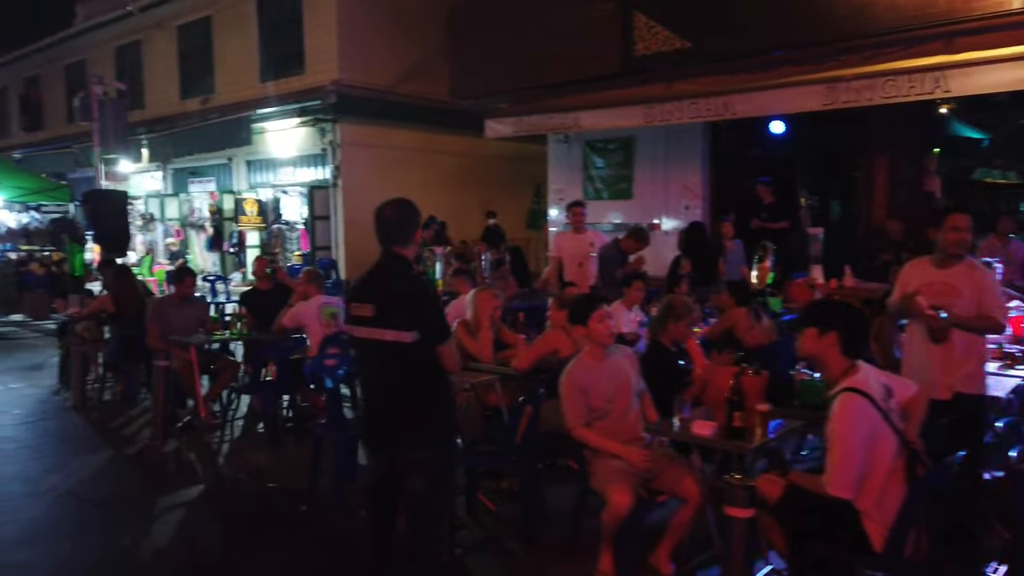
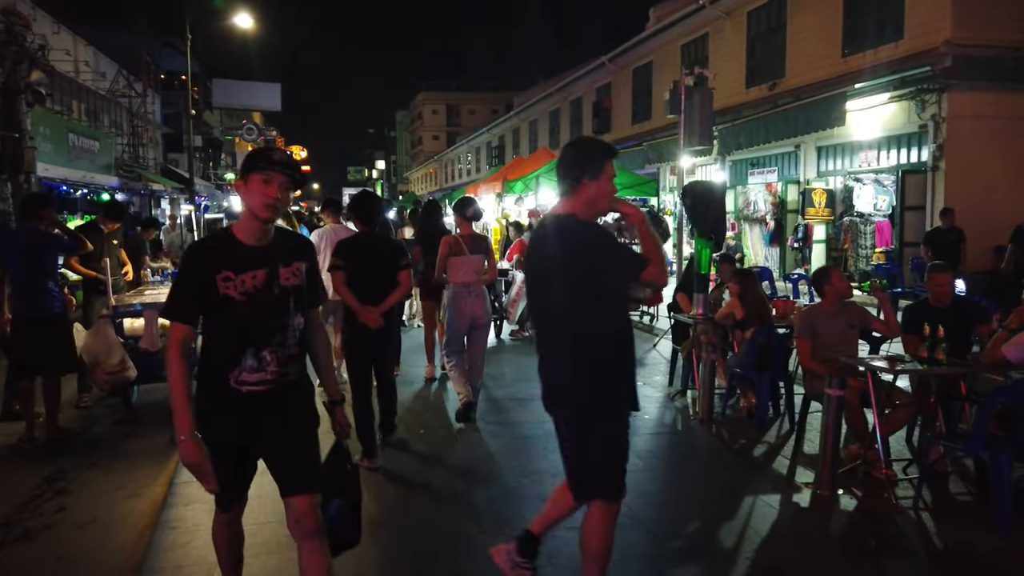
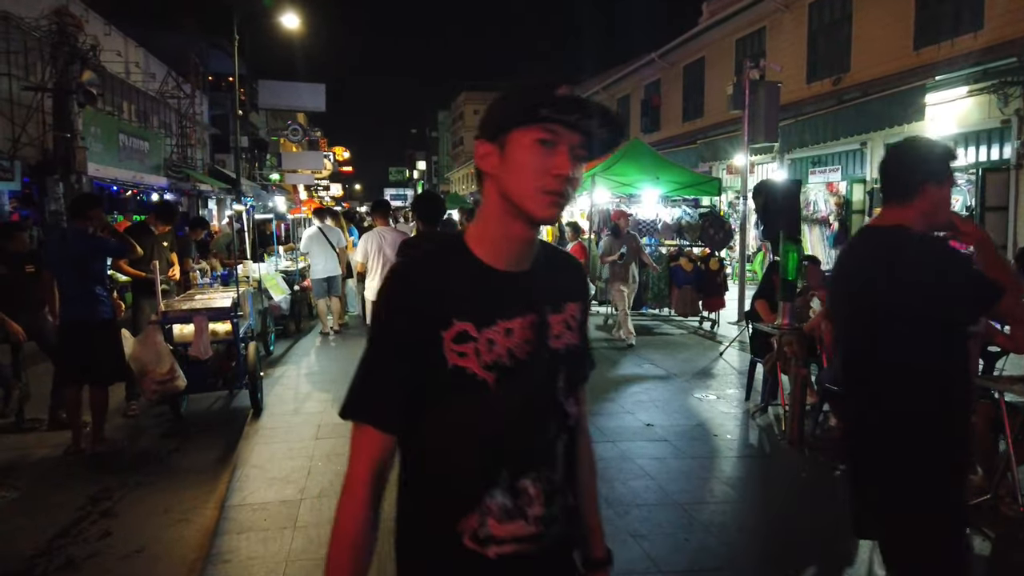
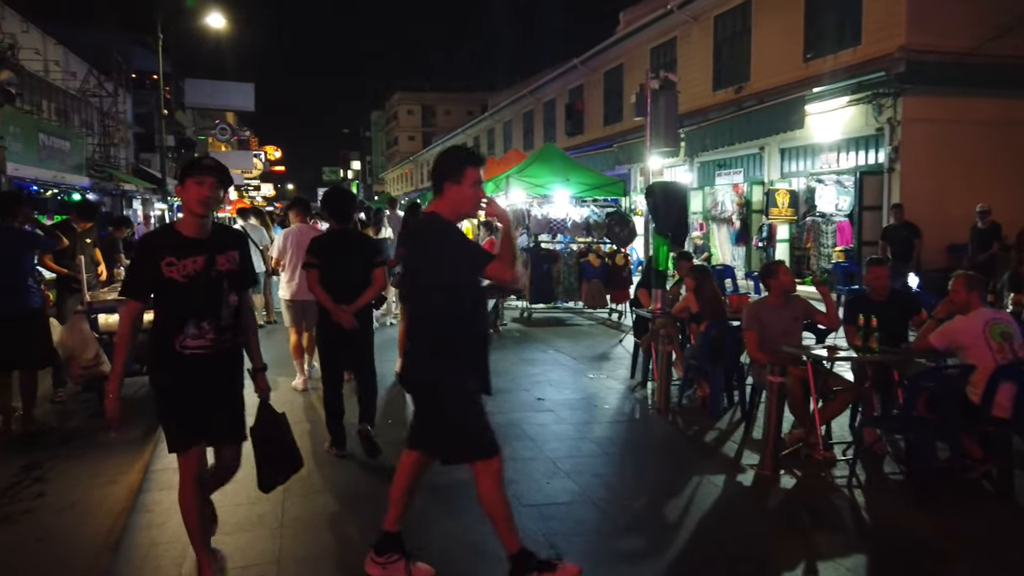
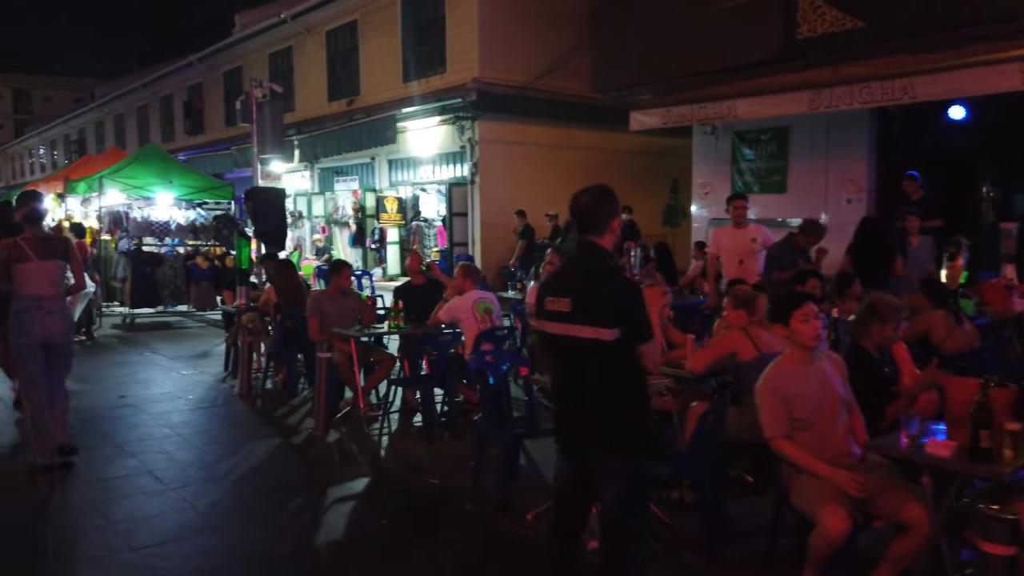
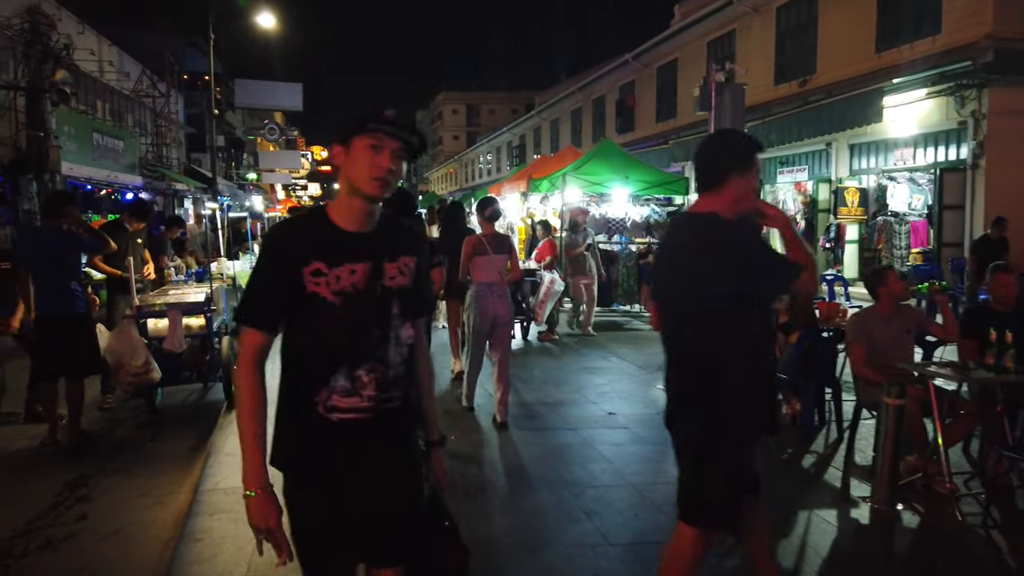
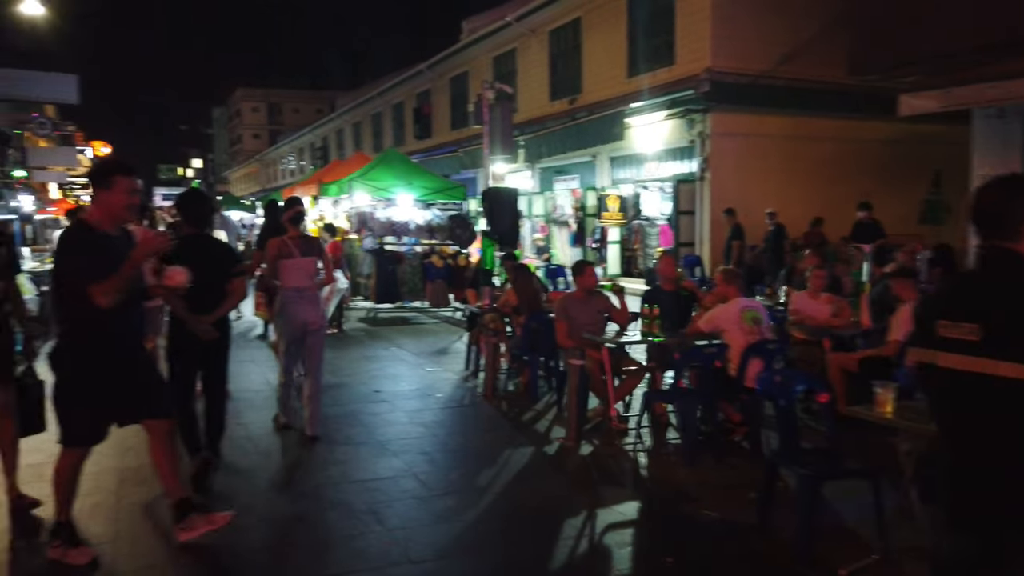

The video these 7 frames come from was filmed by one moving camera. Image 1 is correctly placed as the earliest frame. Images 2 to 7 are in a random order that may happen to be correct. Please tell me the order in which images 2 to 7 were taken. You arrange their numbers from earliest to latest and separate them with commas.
5, 7, 4, 2, 6, 3
